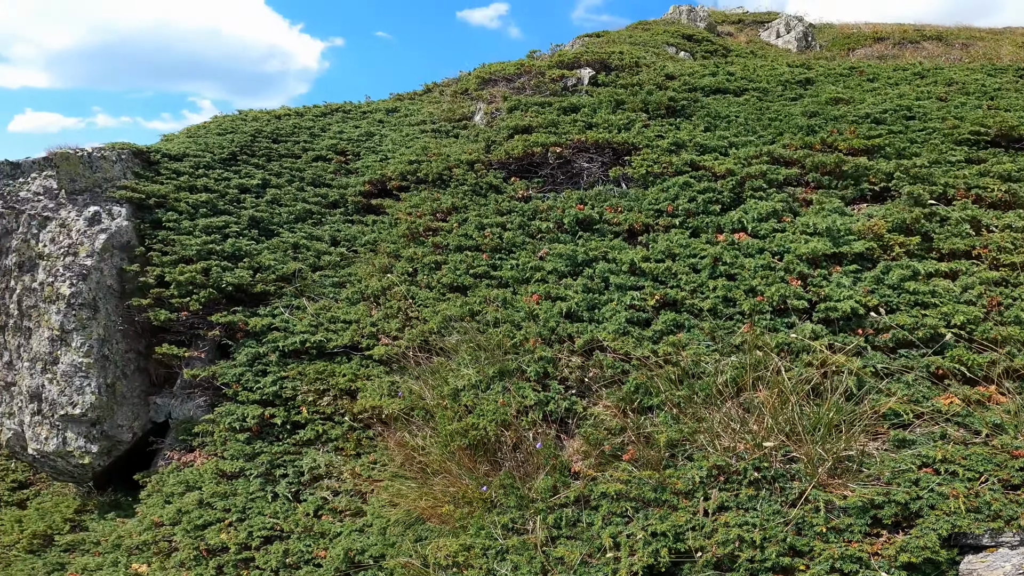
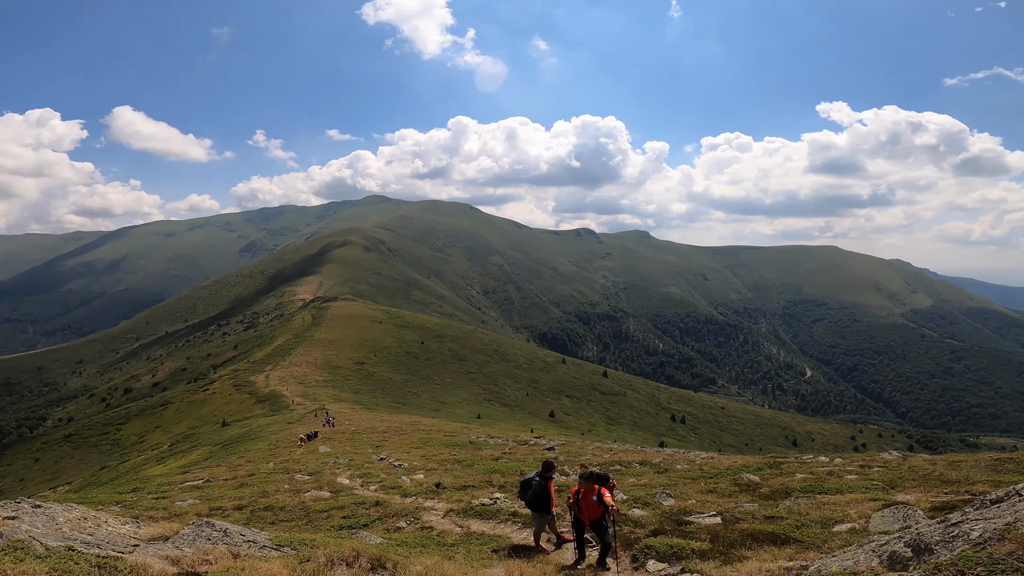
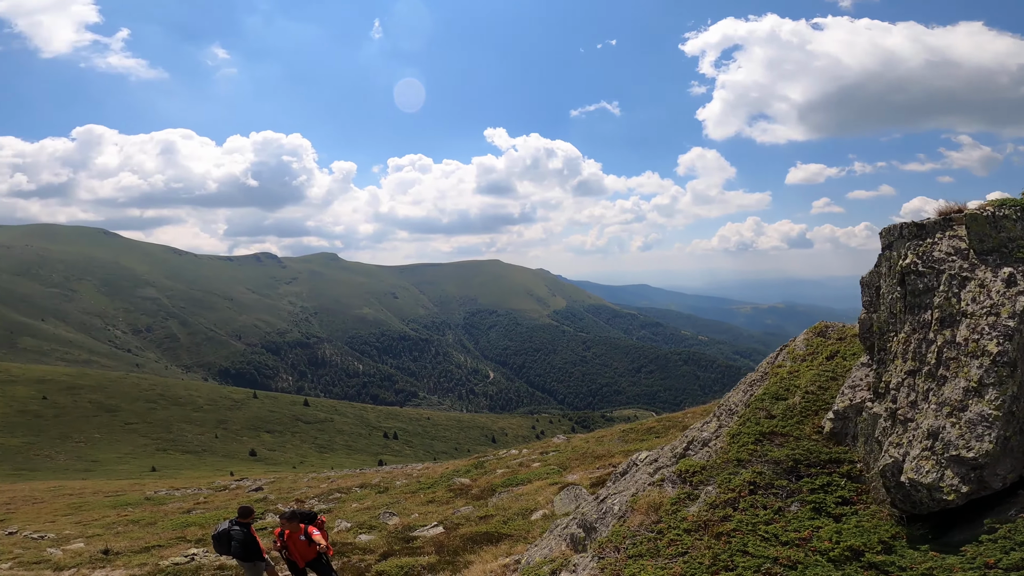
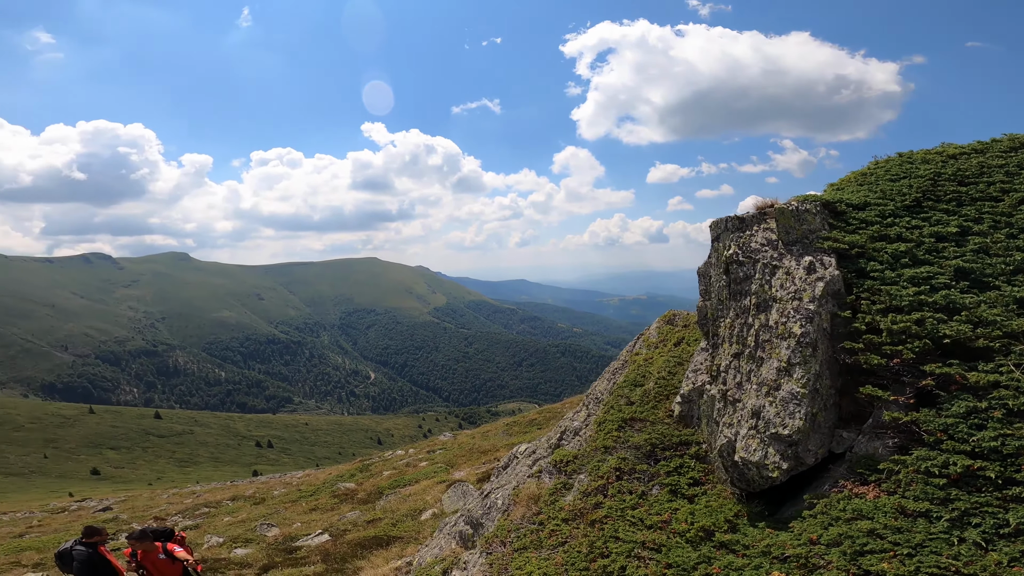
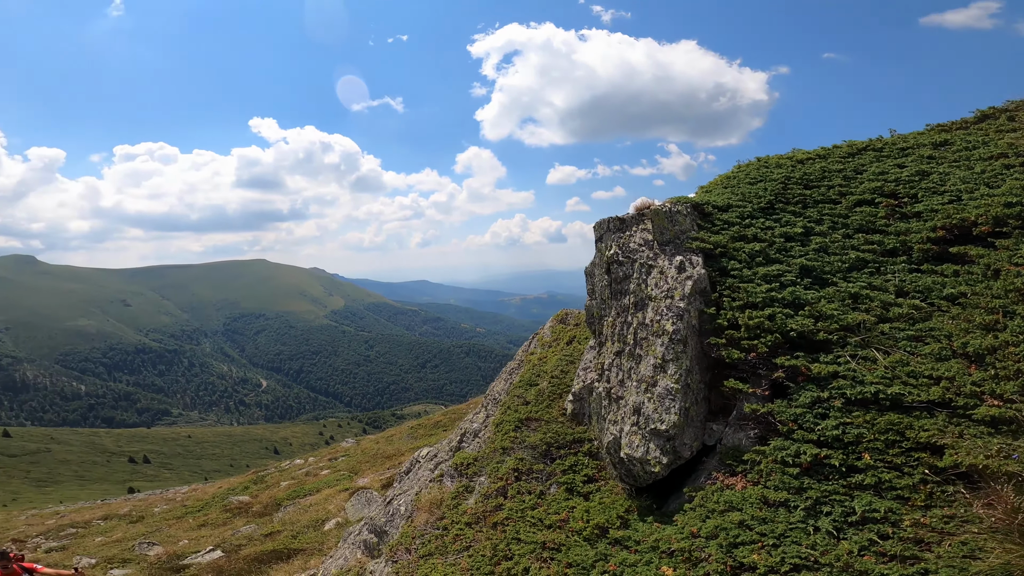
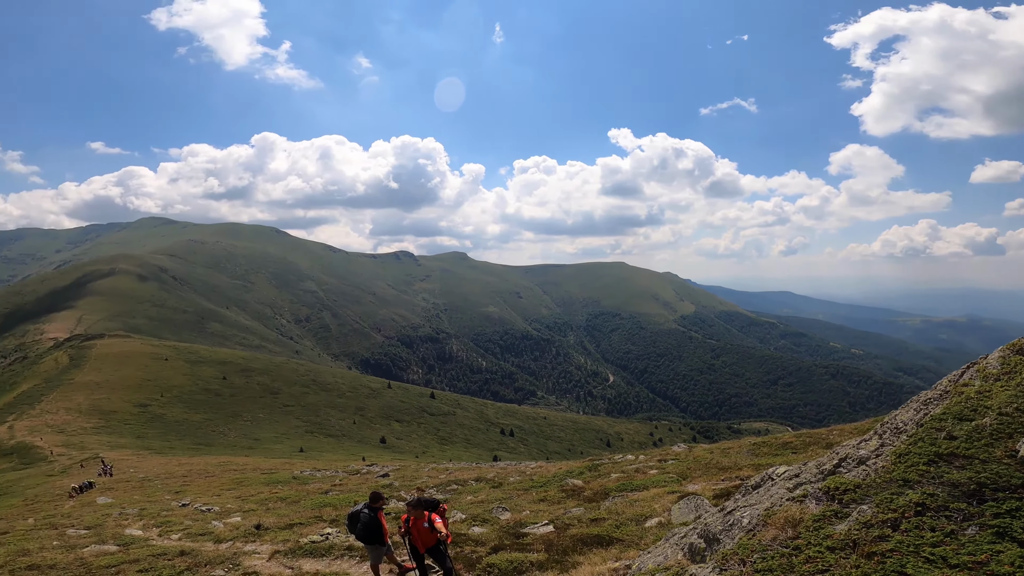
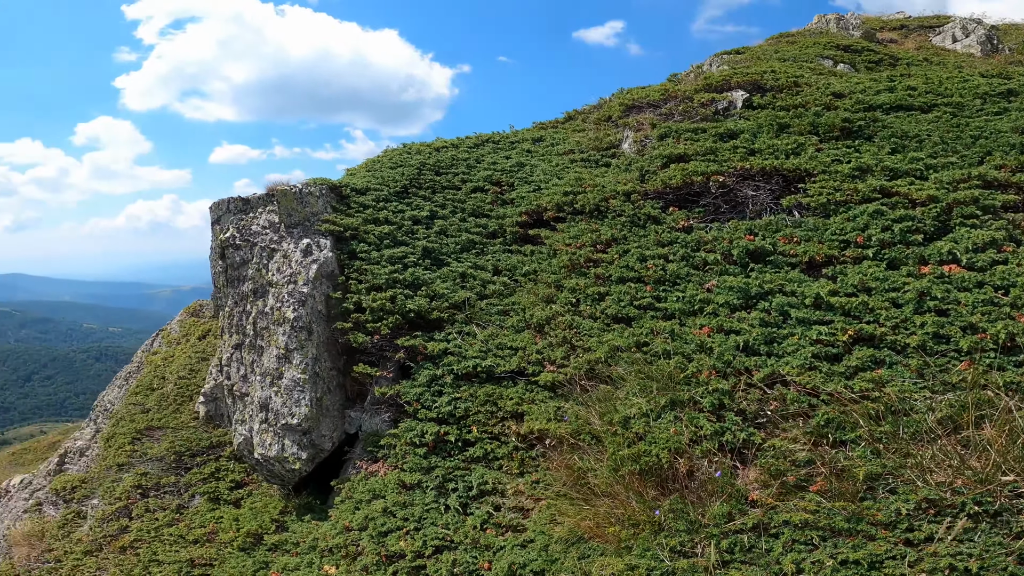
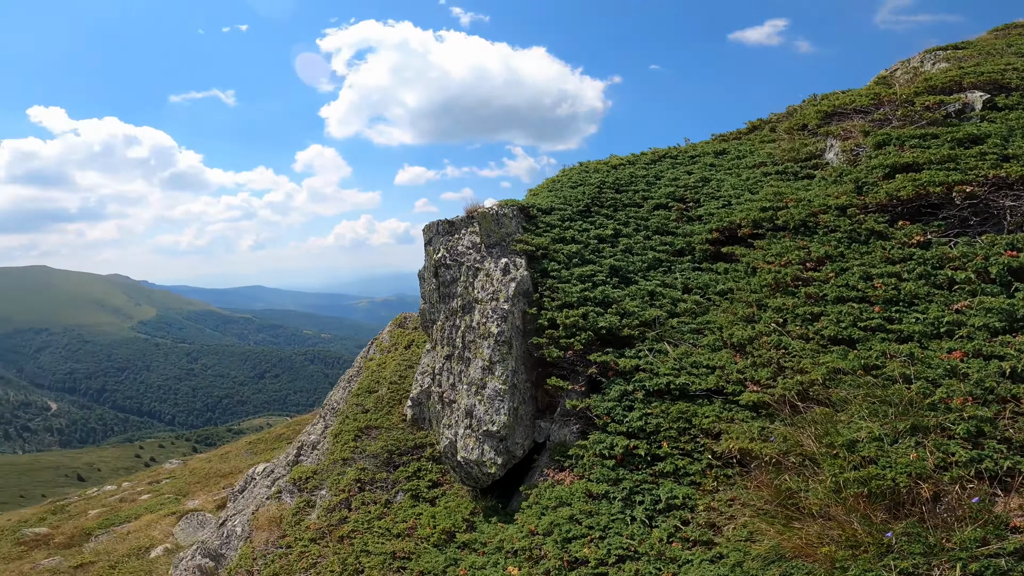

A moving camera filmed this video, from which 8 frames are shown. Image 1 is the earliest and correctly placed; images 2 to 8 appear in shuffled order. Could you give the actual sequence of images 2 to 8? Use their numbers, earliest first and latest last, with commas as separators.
7, 8, 5, 4, 3, 6, 2
